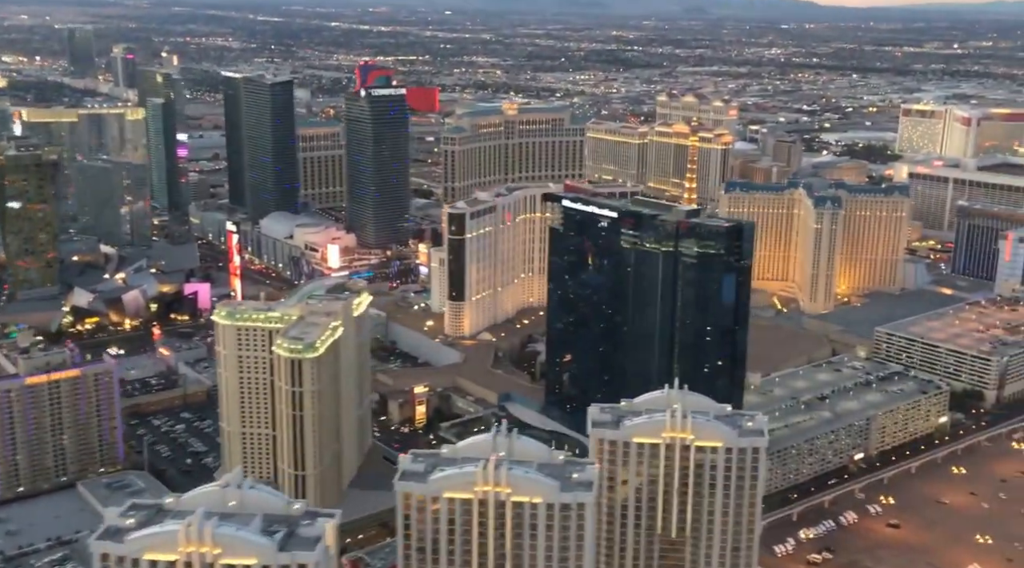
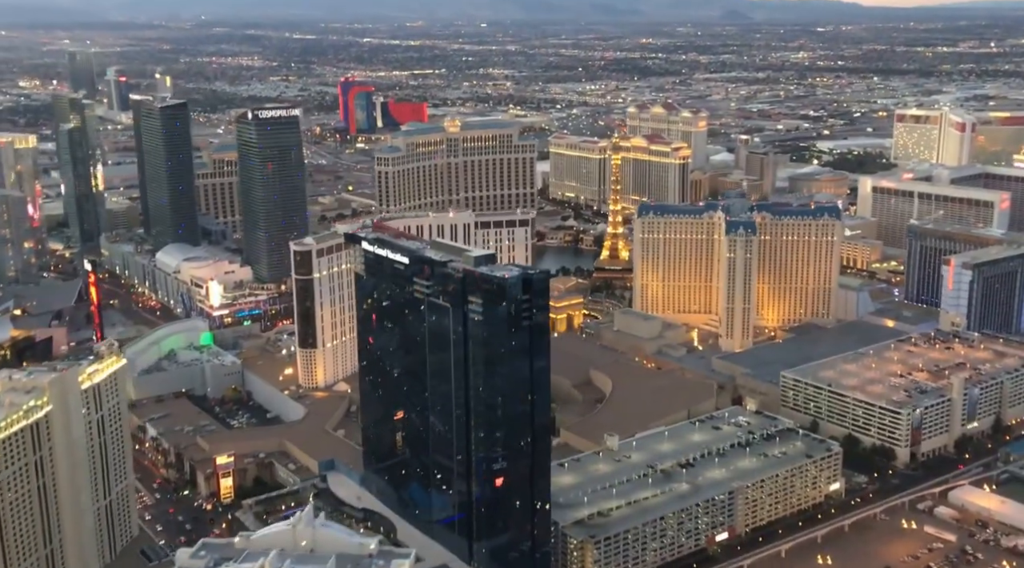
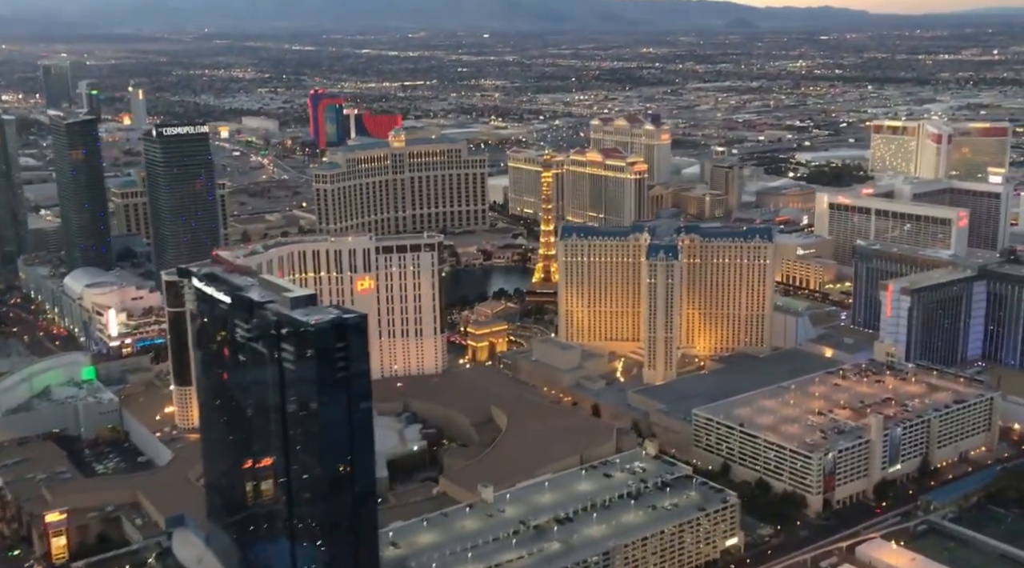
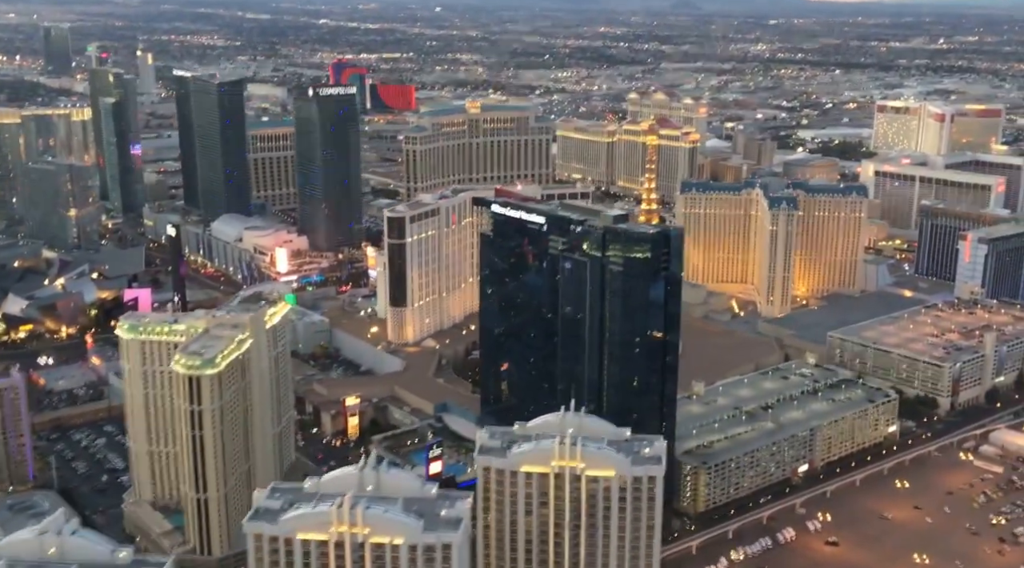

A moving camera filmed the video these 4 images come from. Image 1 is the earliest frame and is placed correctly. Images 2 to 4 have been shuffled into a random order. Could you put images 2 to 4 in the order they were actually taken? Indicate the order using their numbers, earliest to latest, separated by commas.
4, 2, 3
